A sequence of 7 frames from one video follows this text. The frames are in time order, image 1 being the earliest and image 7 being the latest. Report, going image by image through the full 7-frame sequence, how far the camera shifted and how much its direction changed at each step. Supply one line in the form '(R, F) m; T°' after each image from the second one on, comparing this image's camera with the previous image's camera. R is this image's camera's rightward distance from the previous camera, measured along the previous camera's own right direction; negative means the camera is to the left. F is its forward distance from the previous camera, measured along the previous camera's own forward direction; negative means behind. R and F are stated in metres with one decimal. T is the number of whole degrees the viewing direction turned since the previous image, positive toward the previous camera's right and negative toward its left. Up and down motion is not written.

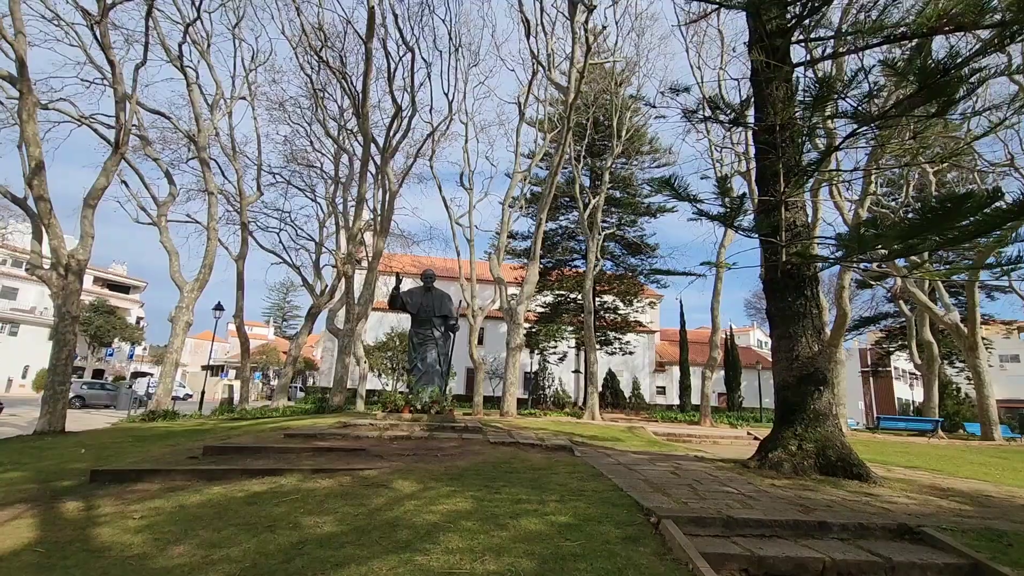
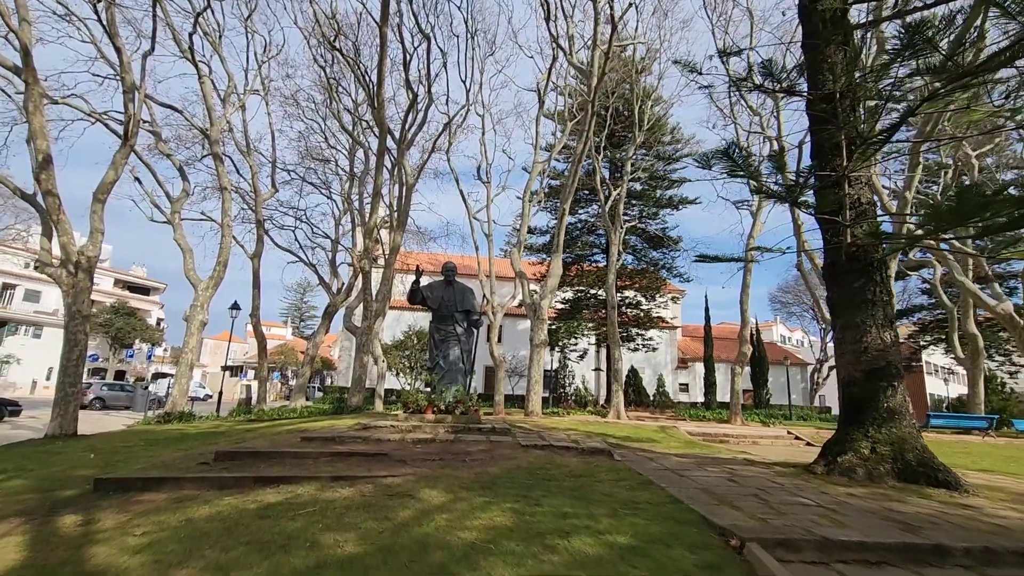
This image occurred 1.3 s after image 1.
(-0.2, +0.6) m; -2°
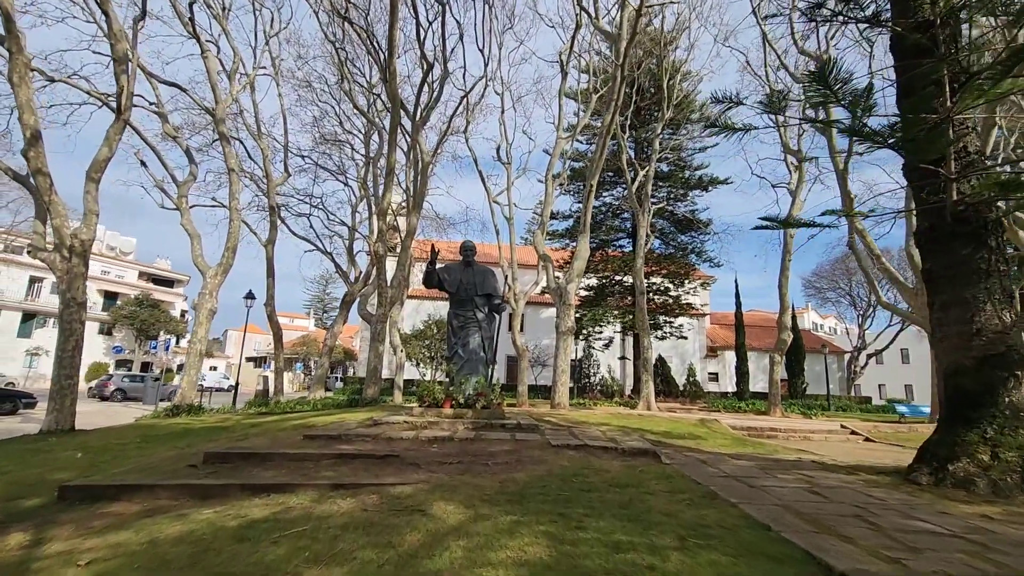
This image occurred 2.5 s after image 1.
(-0.1, +0.9) m; -2°
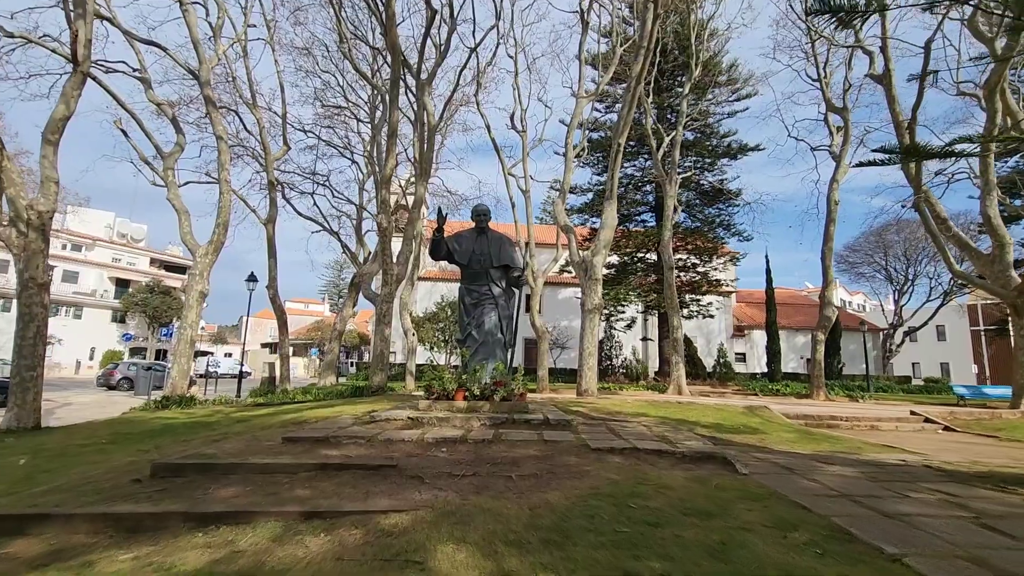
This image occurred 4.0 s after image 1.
(-0.1, +1.3) m; -2°
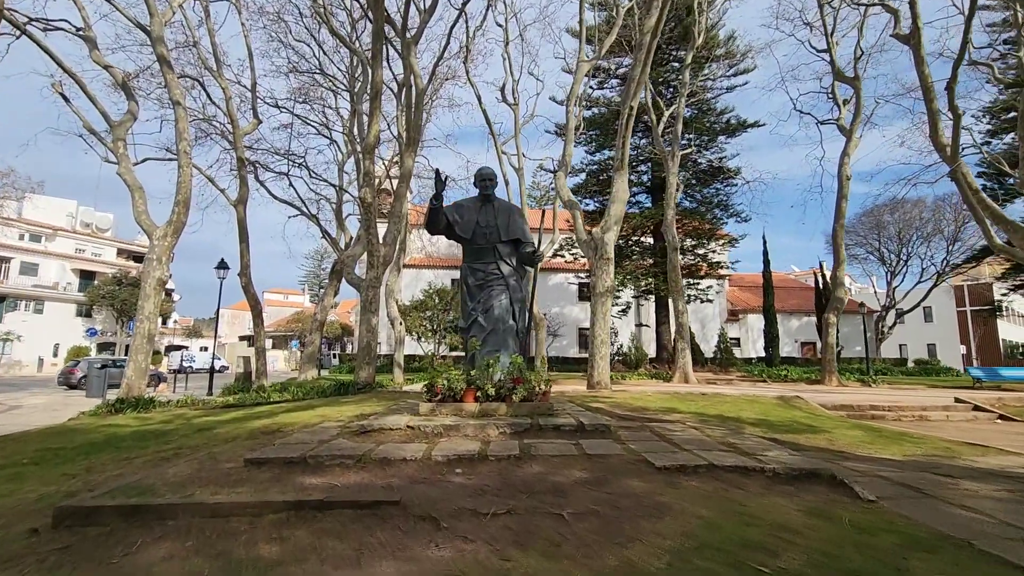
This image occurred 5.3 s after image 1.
(-0.4, +1.2) m; +2°
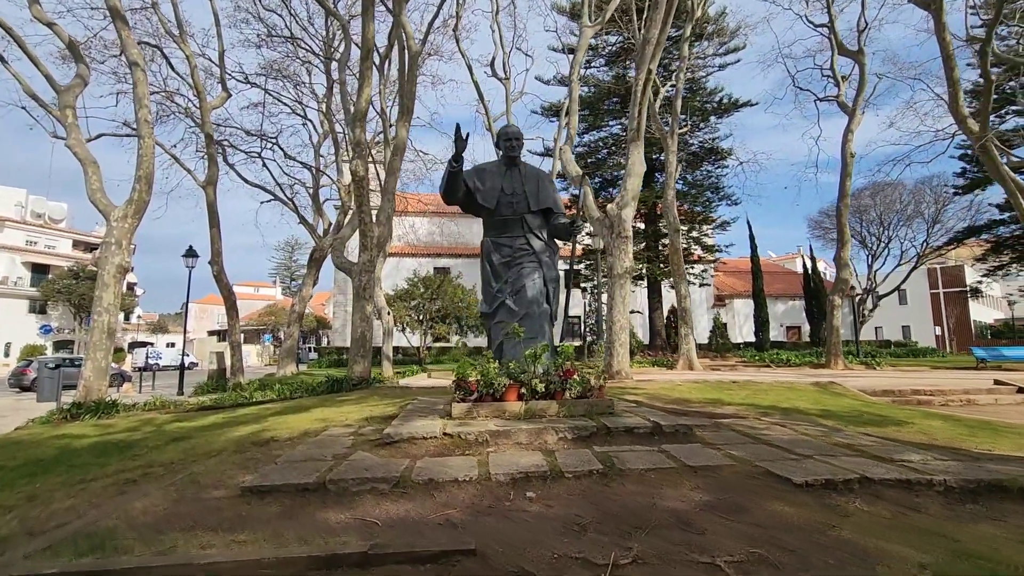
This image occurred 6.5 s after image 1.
(-0.6, +0.9) m; +3°
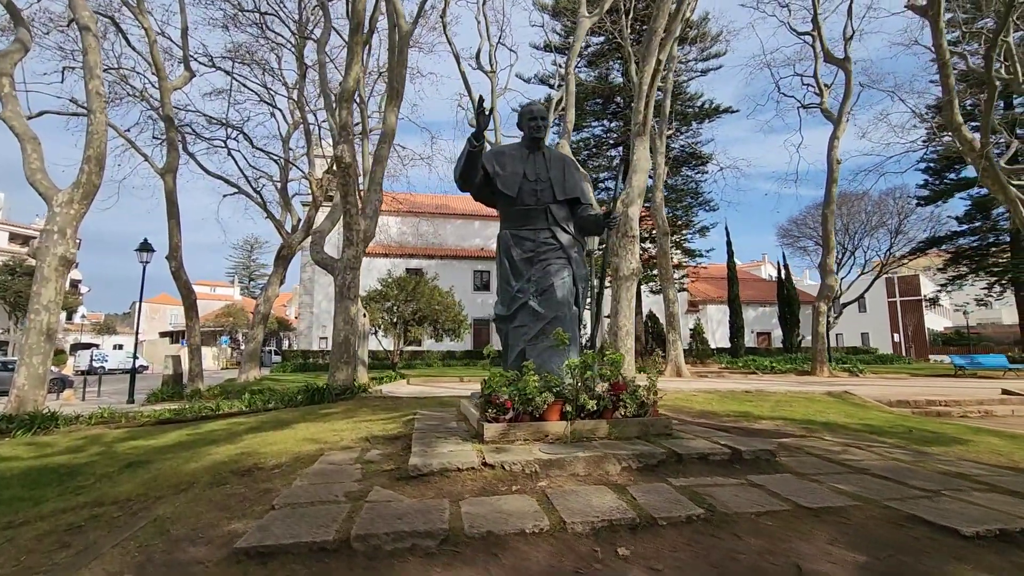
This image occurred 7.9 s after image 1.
(-0.5, +0.7) m; +4°
